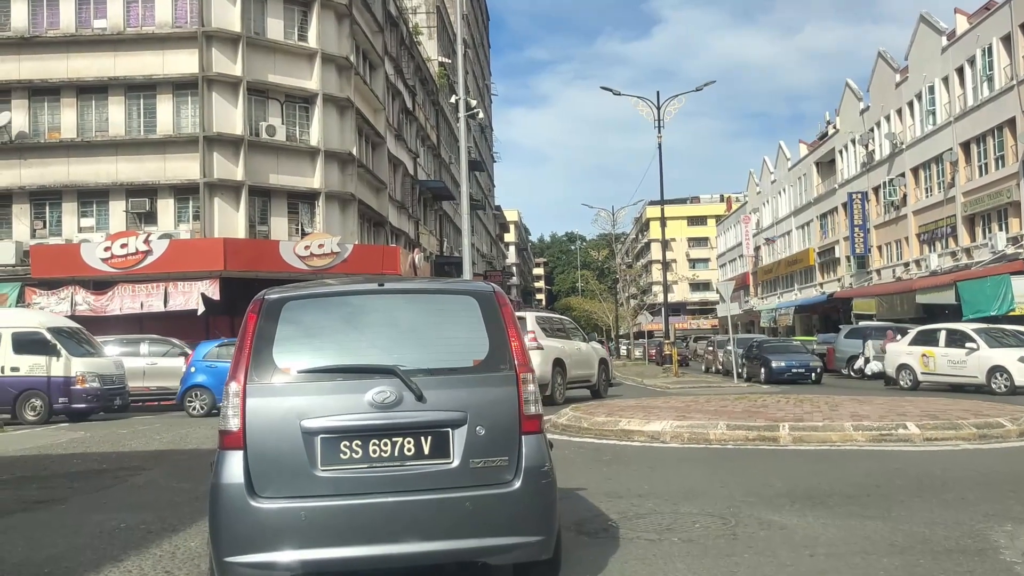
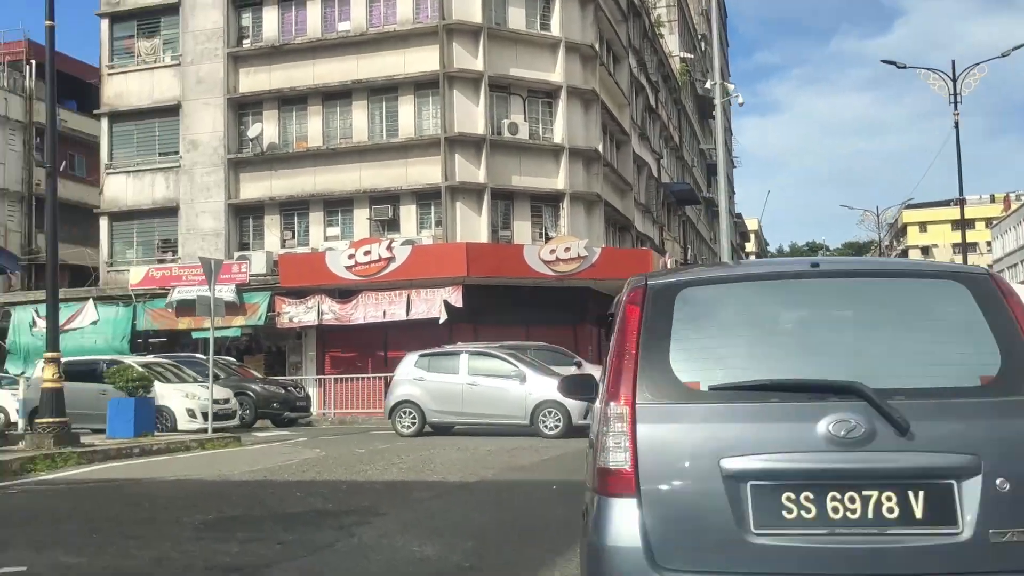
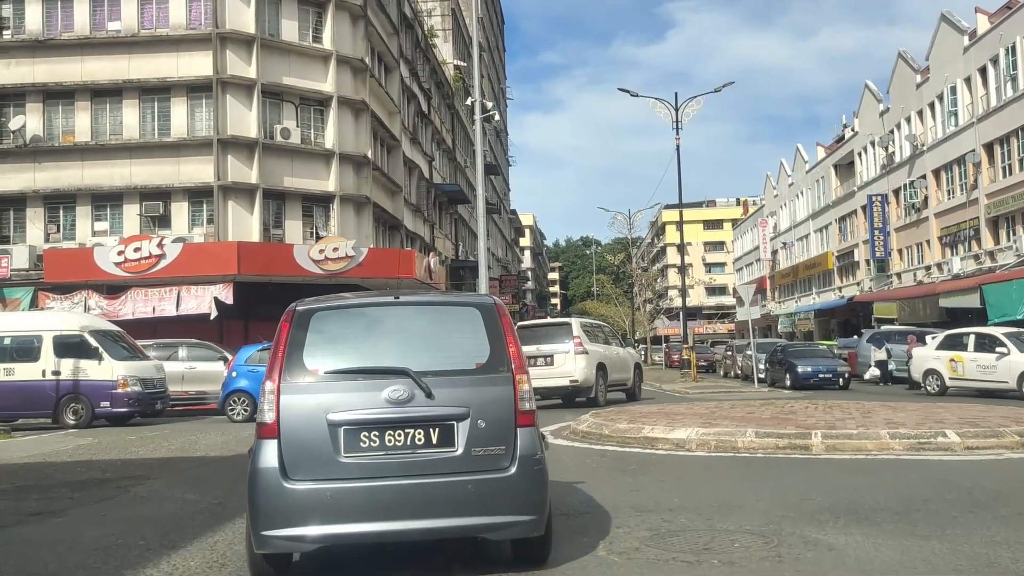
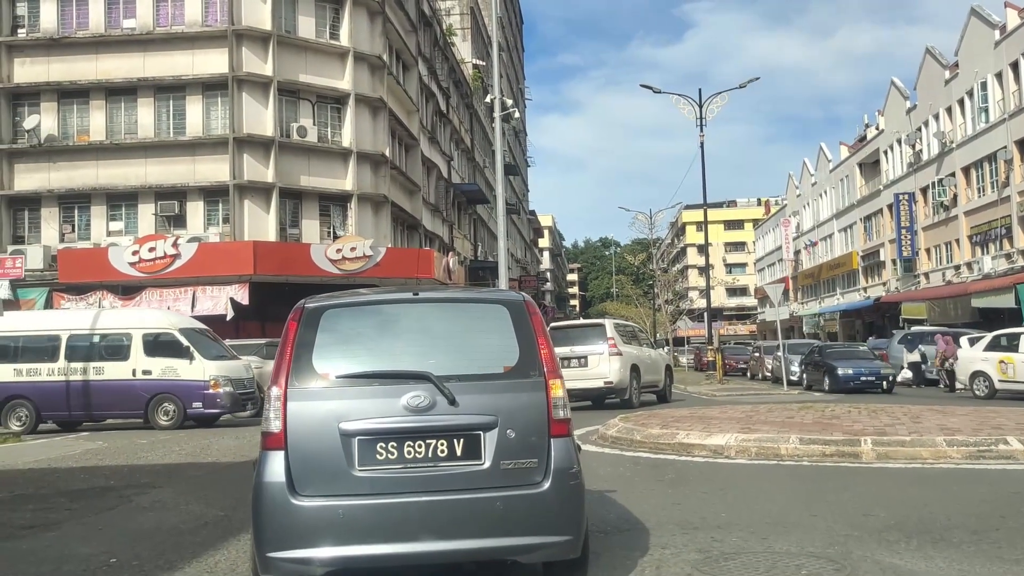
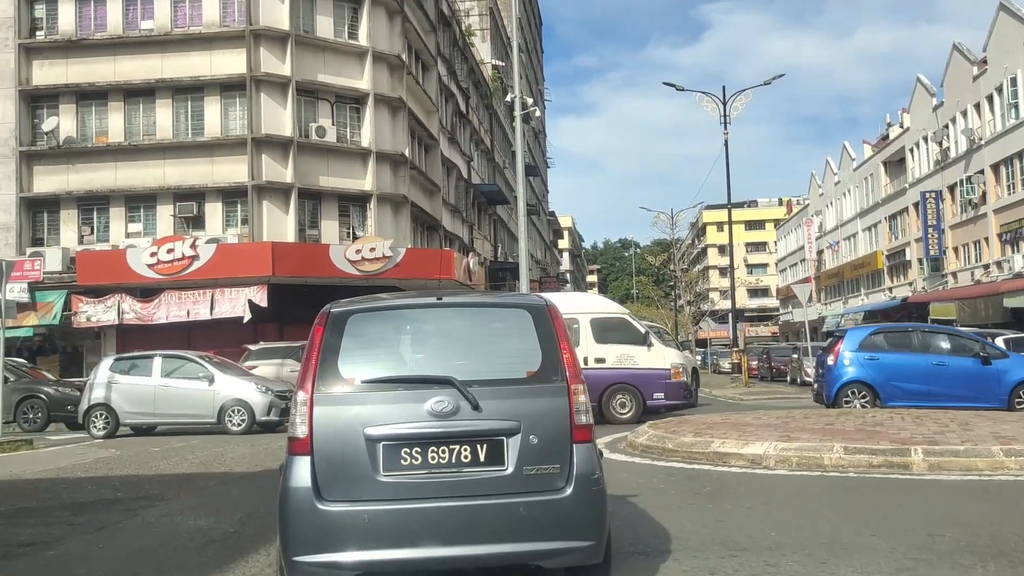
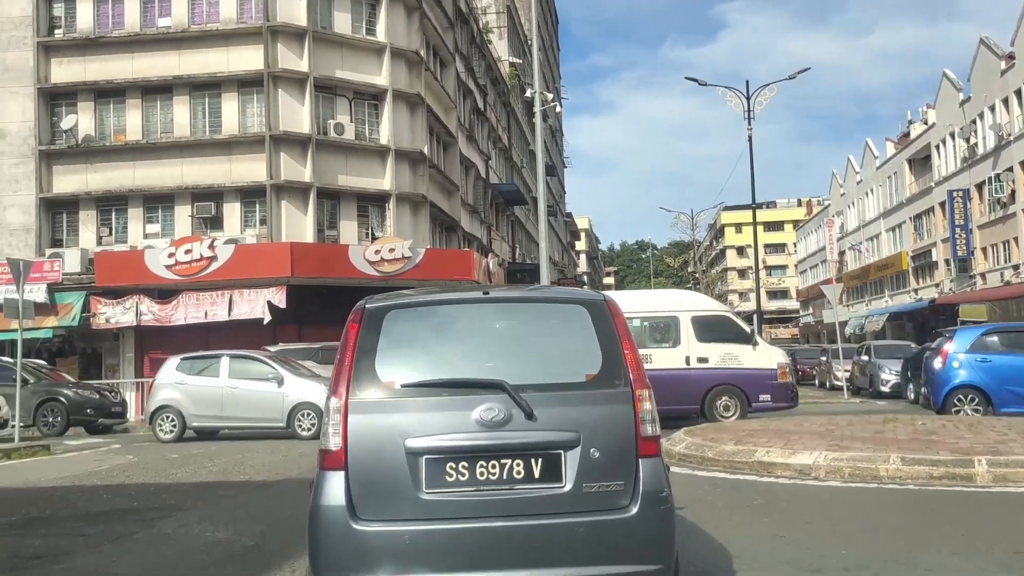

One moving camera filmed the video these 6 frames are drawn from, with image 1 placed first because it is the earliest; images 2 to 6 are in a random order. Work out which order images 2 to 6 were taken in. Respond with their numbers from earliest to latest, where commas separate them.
3, 4, 5, 6, 2
